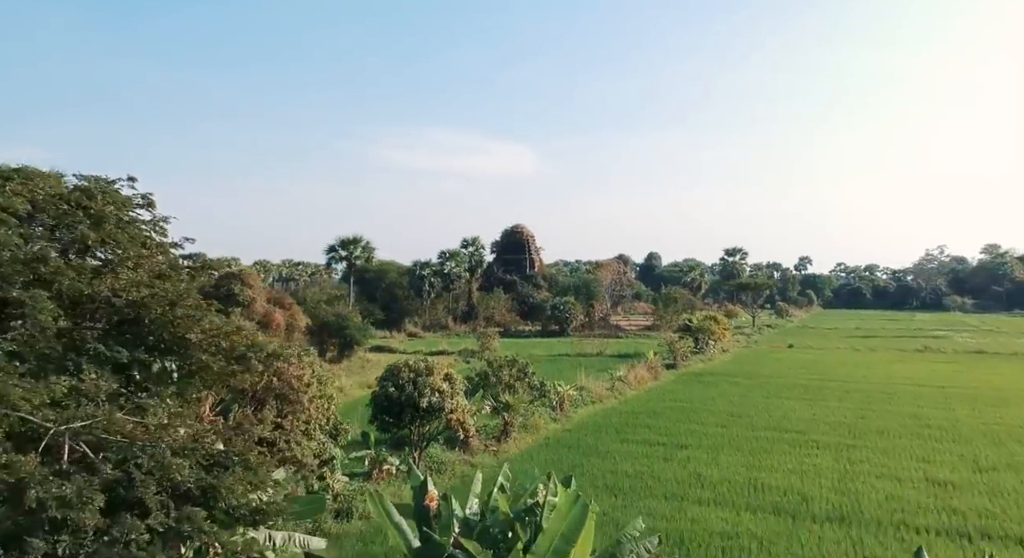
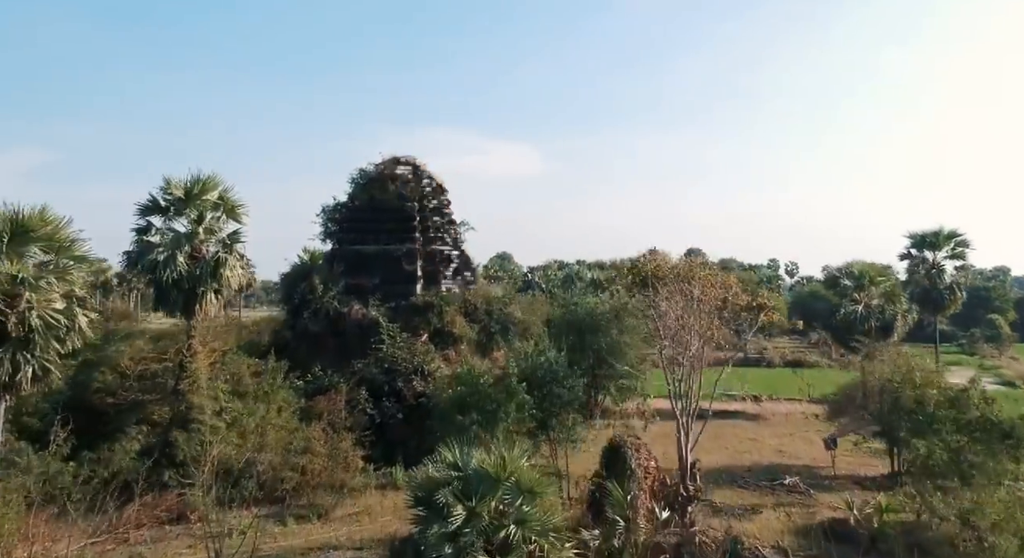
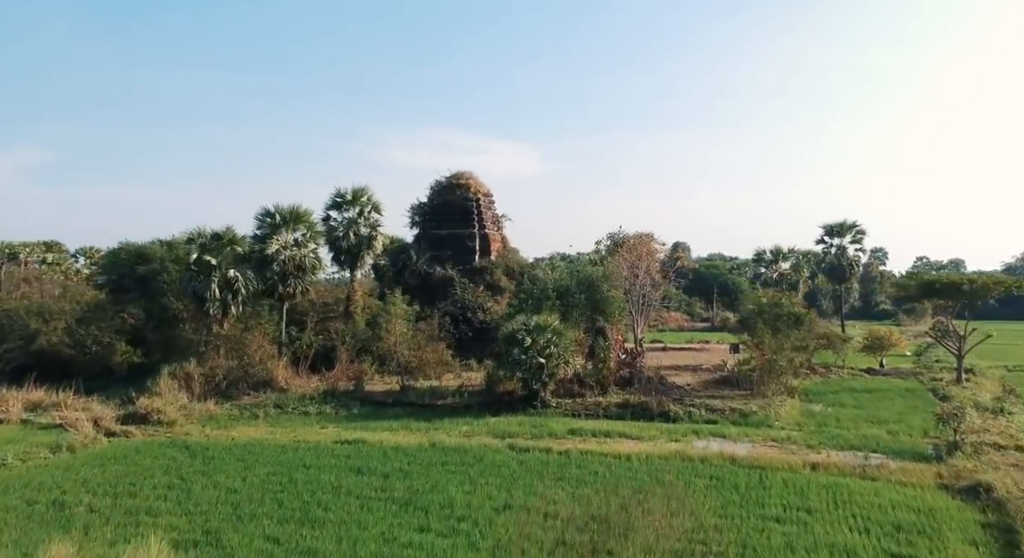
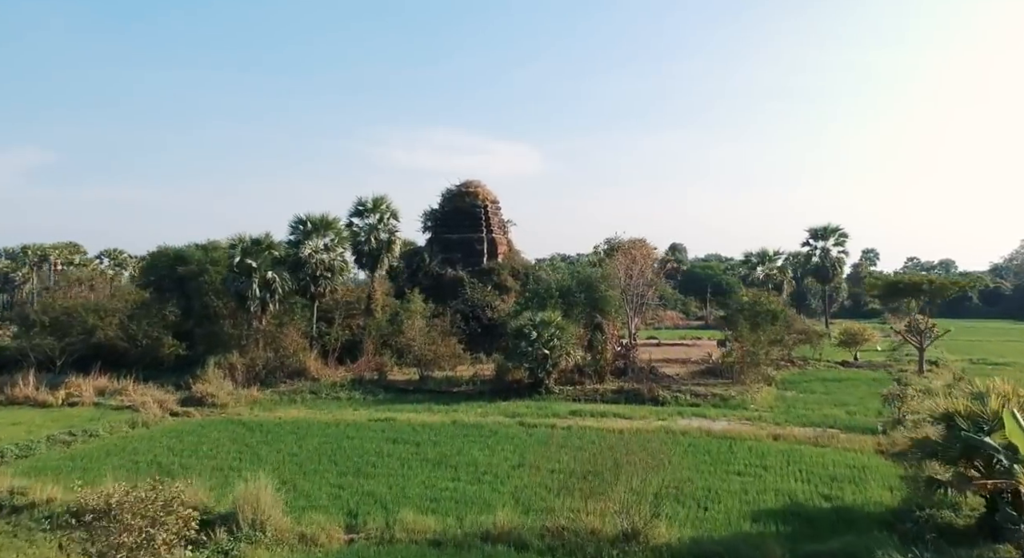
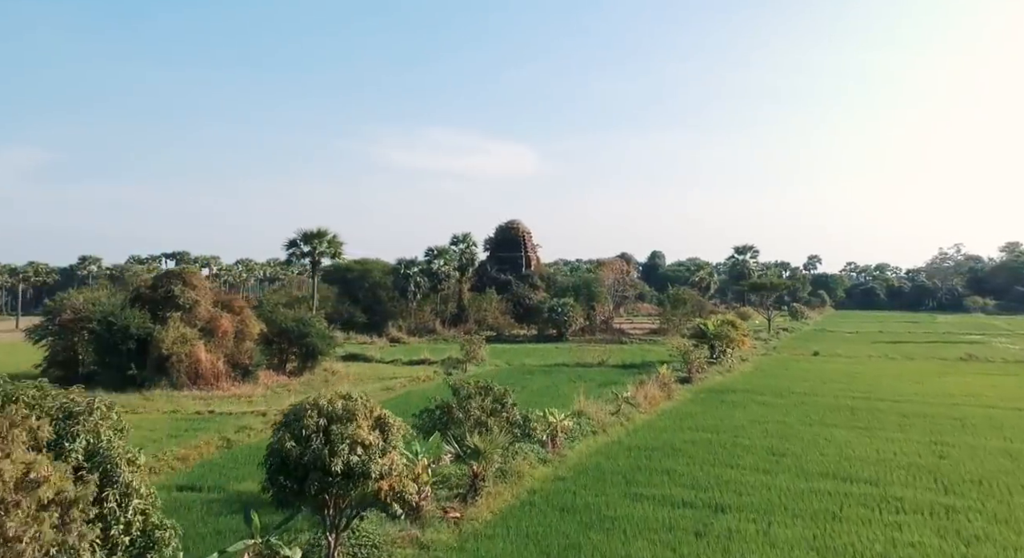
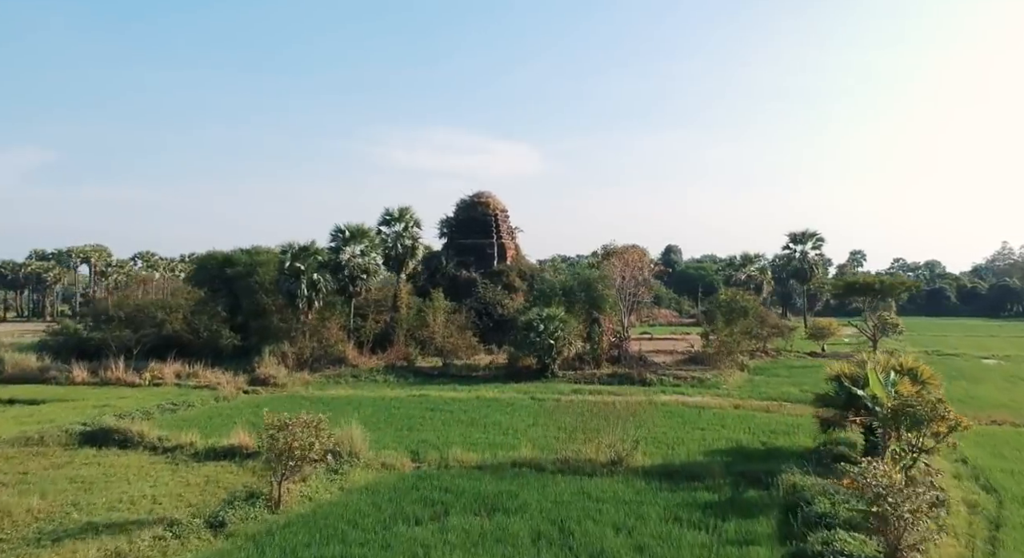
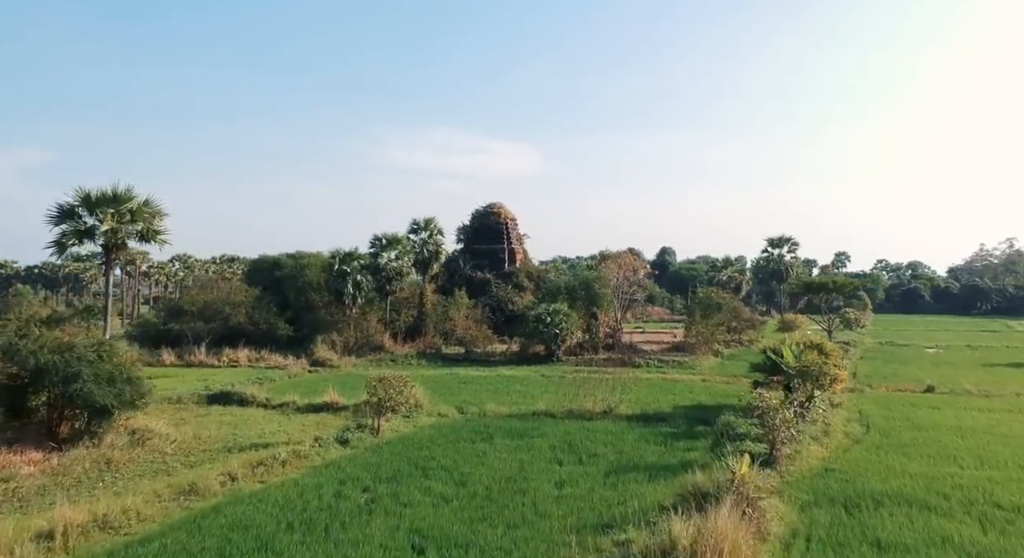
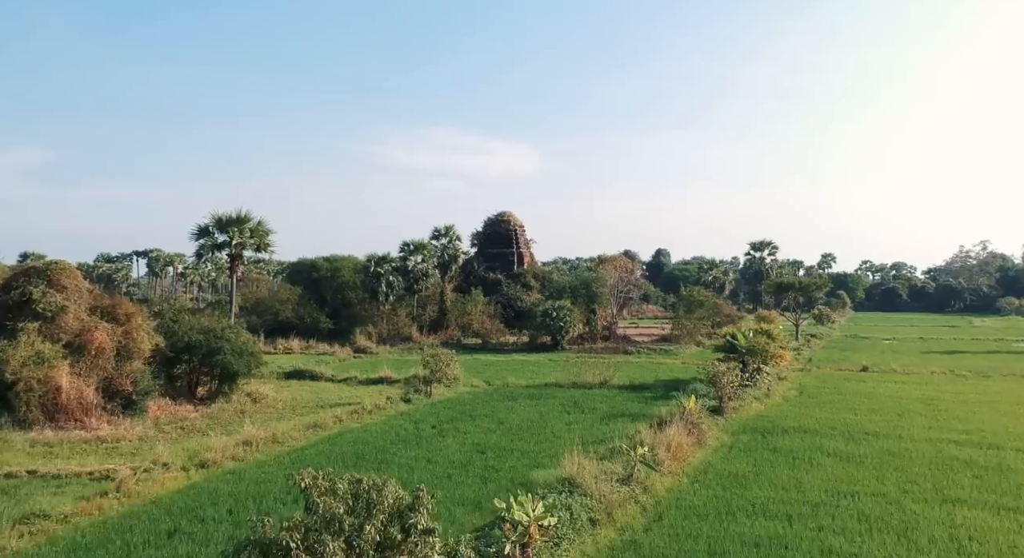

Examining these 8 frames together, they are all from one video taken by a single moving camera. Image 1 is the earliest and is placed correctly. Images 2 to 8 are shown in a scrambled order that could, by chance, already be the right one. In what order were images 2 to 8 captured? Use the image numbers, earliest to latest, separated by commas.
5, 8, 7, 6, 4, 3, 2
